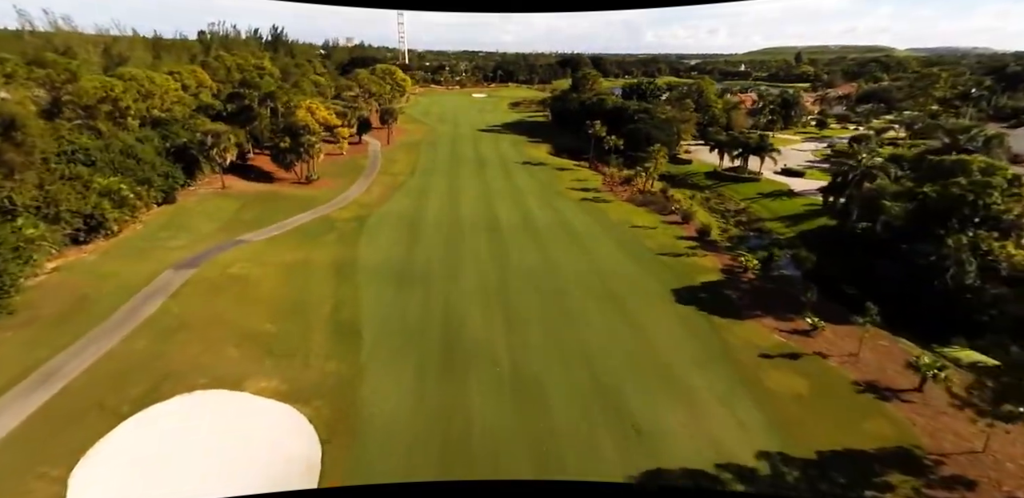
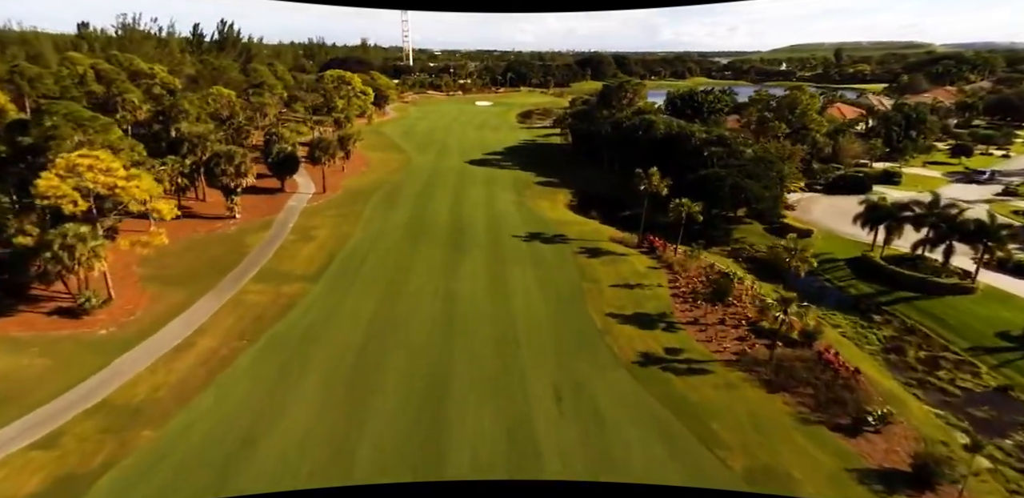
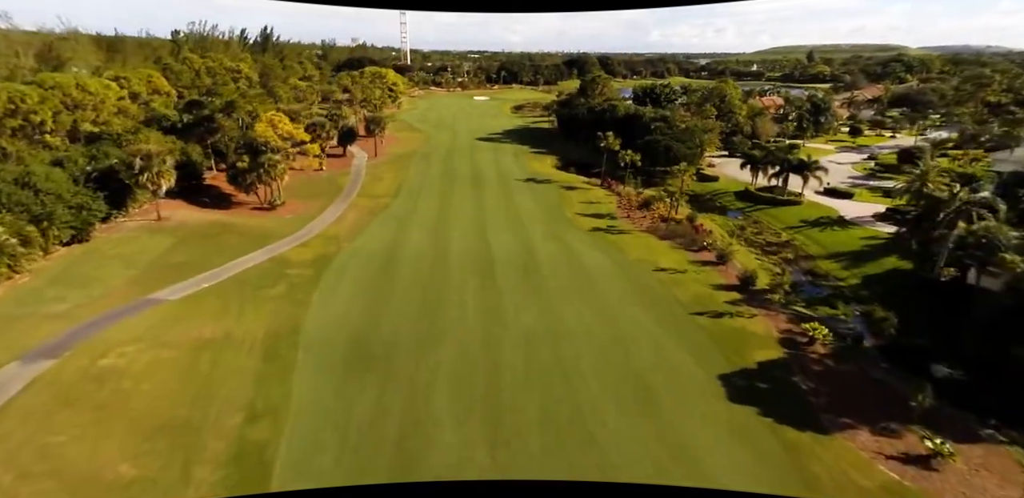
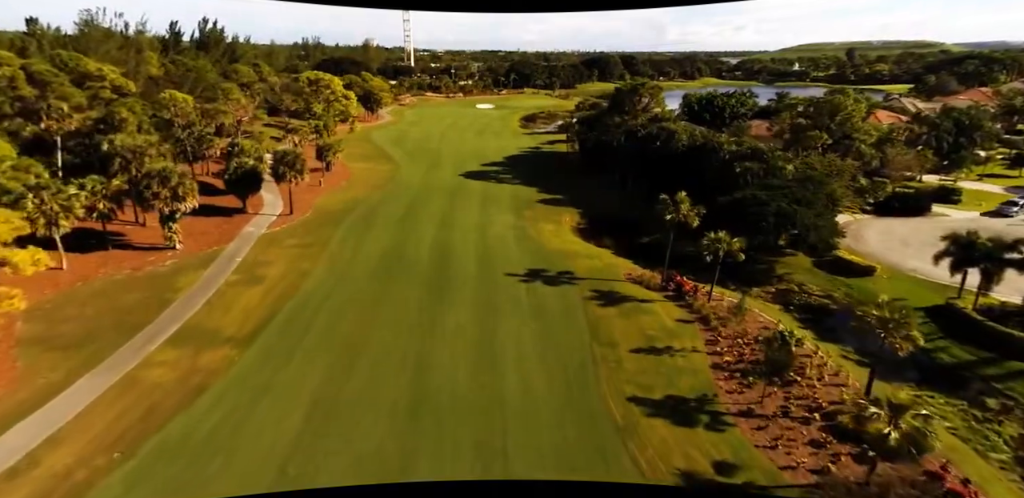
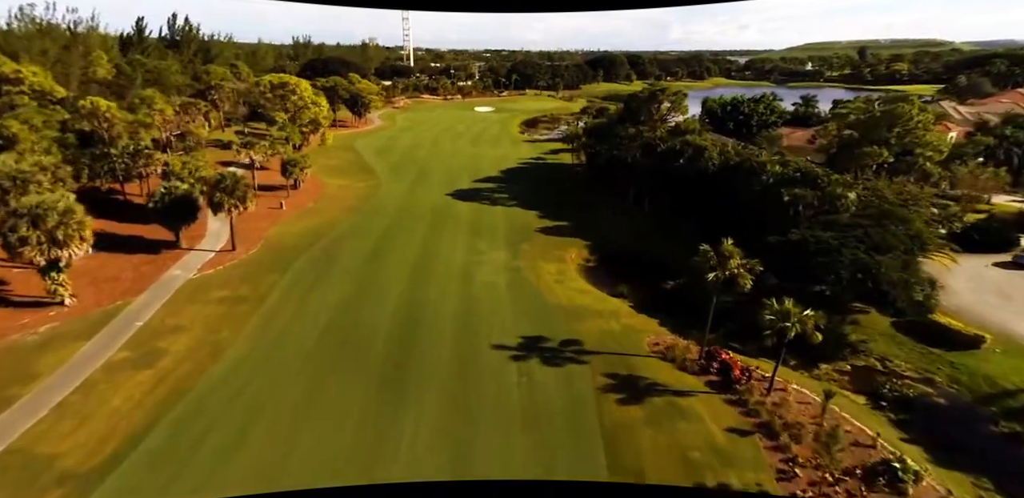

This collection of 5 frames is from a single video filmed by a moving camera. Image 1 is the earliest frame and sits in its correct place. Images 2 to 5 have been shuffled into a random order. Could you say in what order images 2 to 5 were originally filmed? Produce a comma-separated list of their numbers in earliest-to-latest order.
3, 2, 4, 5
